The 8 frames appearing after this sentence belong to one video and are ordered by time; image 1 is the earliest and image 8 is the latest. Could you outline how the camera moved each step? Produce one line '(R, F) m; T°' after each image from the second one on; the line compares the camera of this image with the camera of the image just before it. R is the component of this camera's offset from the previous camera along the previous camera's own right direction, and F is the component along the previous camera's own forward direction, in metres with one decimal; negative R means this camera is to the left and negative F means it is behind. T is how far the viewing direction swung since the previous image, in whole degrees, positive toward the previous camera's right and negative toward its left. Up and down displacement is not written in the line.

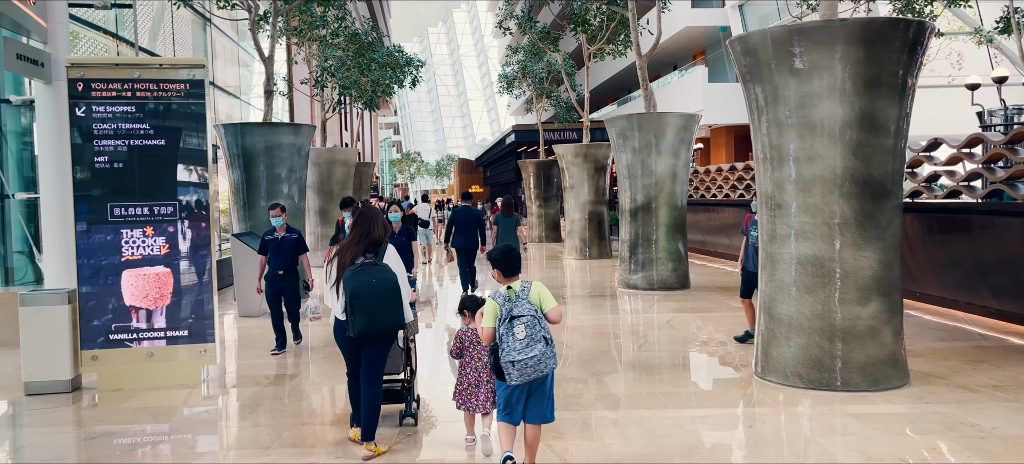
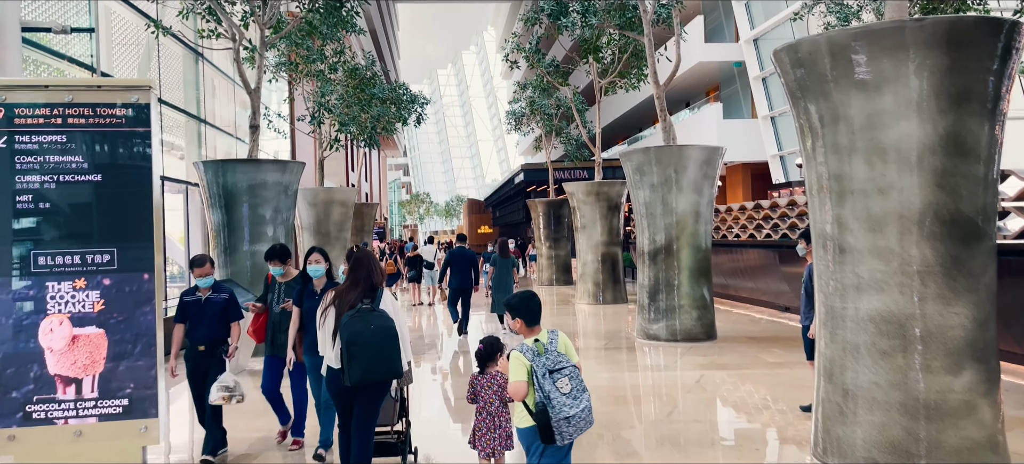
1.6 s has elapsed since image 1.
(0.0, +0.8) m; -1°
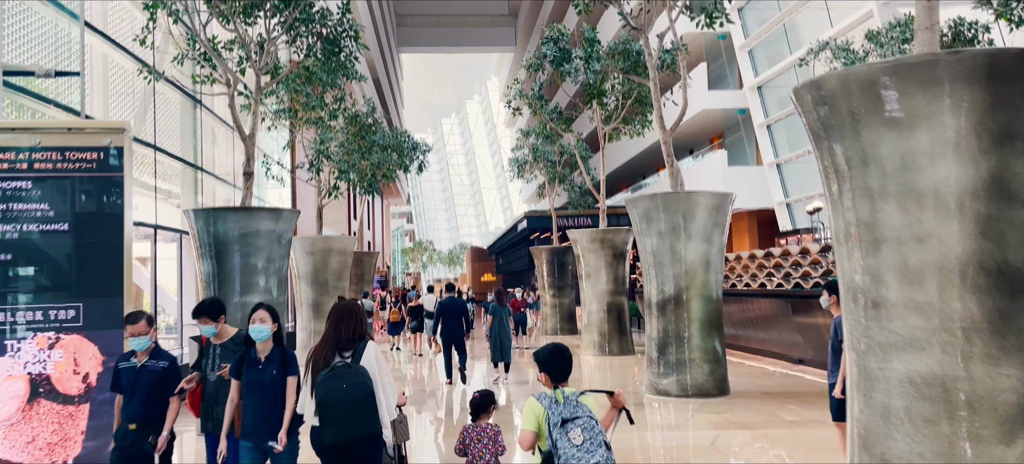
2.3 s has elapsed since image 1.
(0.0, +0.3) m; 0°
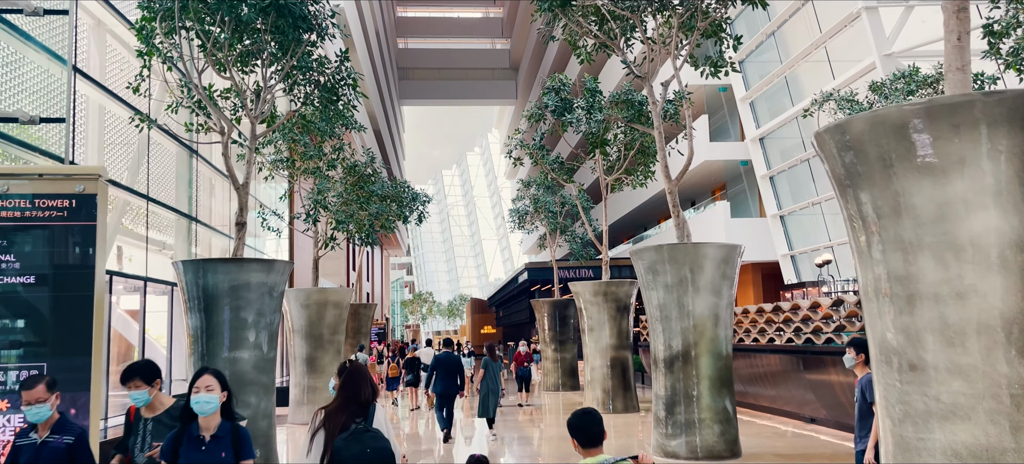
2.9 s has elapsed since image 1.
(0.0, +0.3) m; 0°
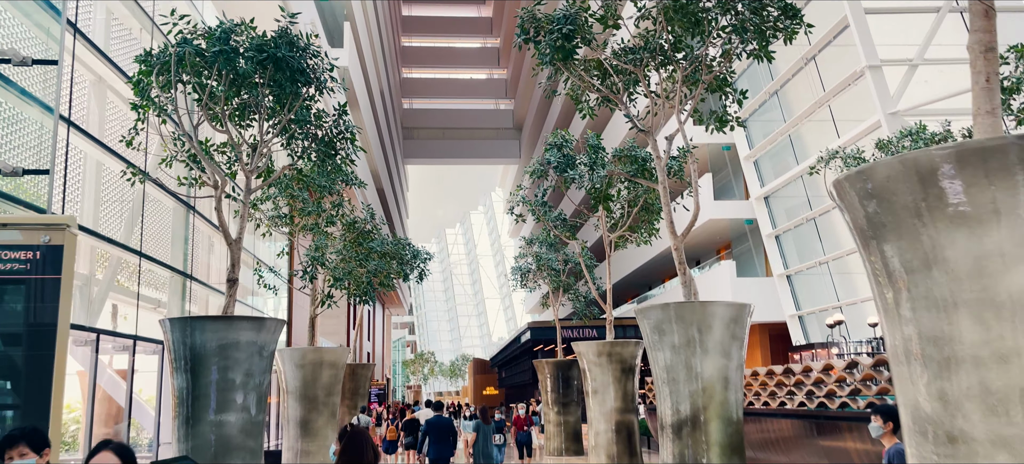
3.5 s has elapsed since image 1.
(0.0, +0.3) m; 0°
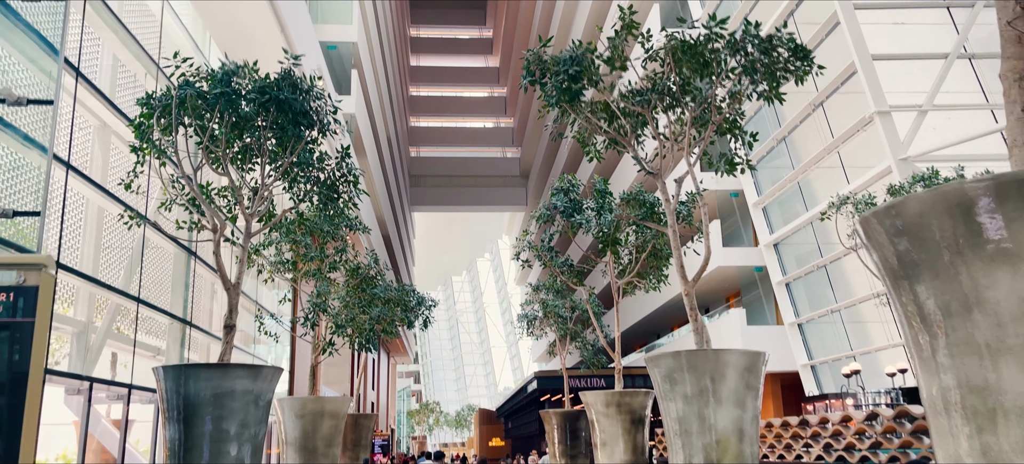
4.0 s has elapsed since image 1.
(0.0, +0.2) m; 0°
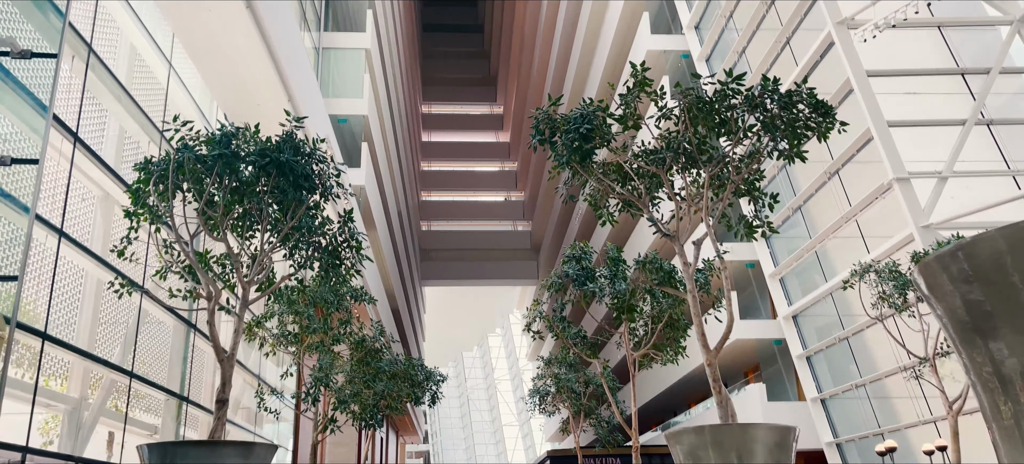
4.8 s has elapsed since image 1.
(0.0, +0.4) m; -1°
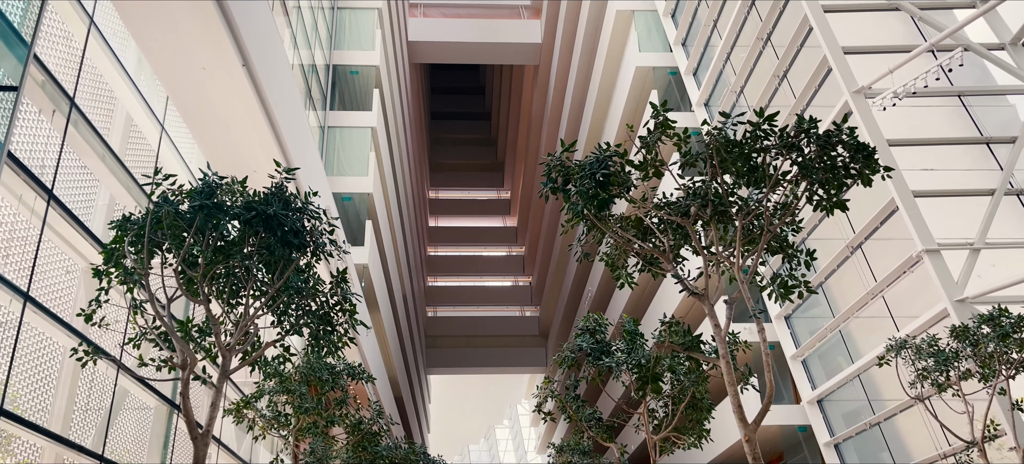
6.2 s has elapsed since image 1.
(0.0, +0.7) m; -1°
